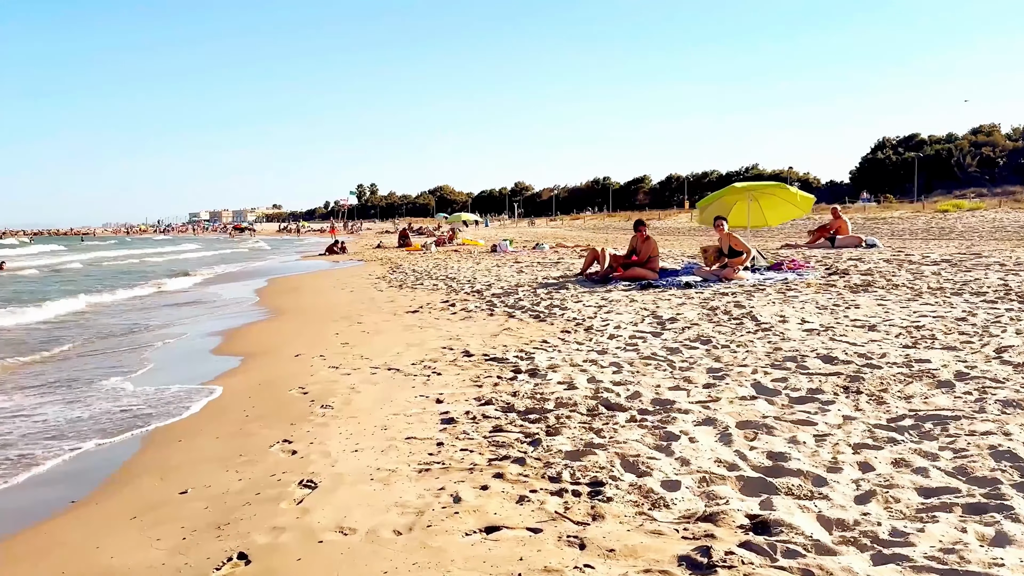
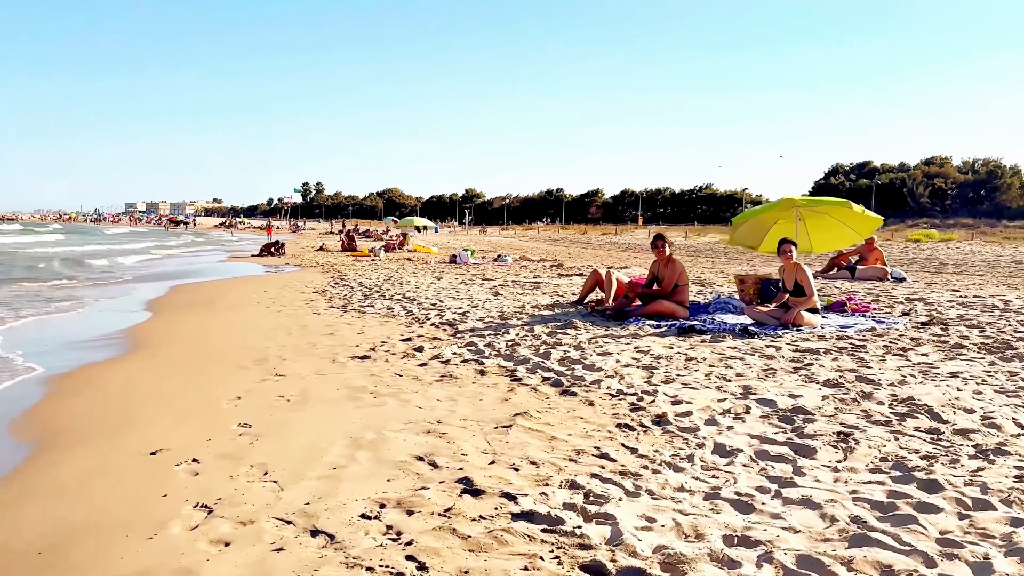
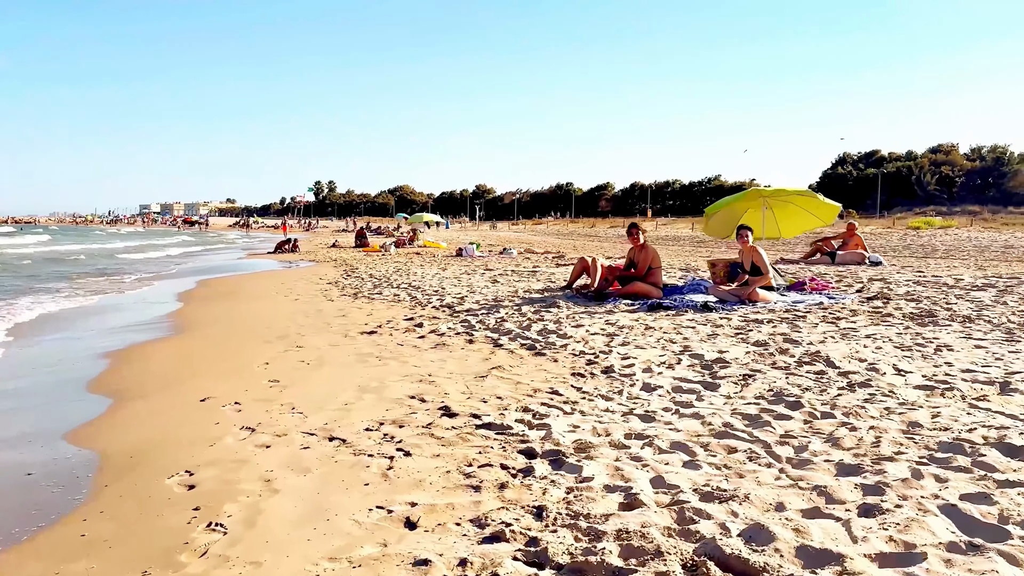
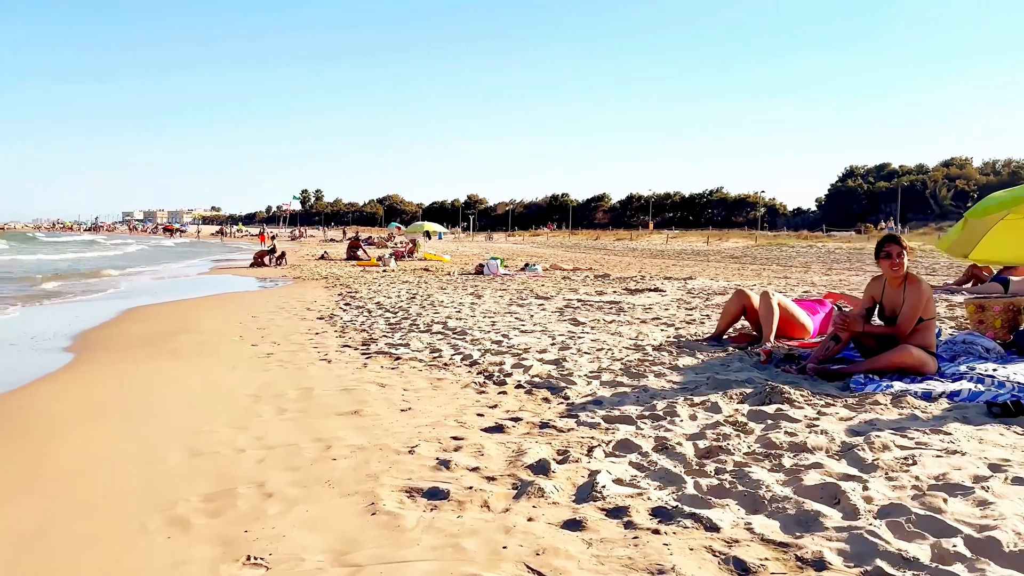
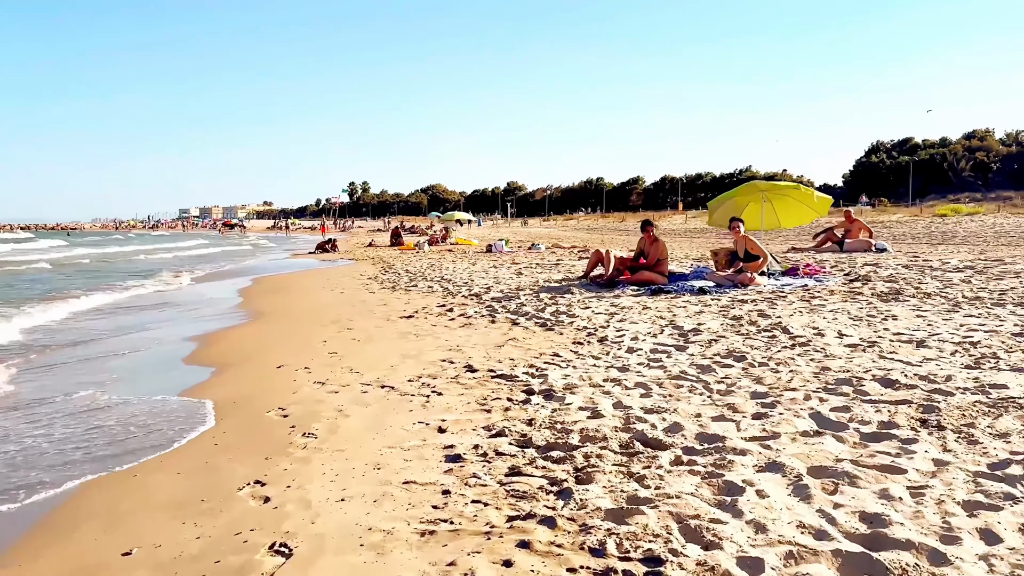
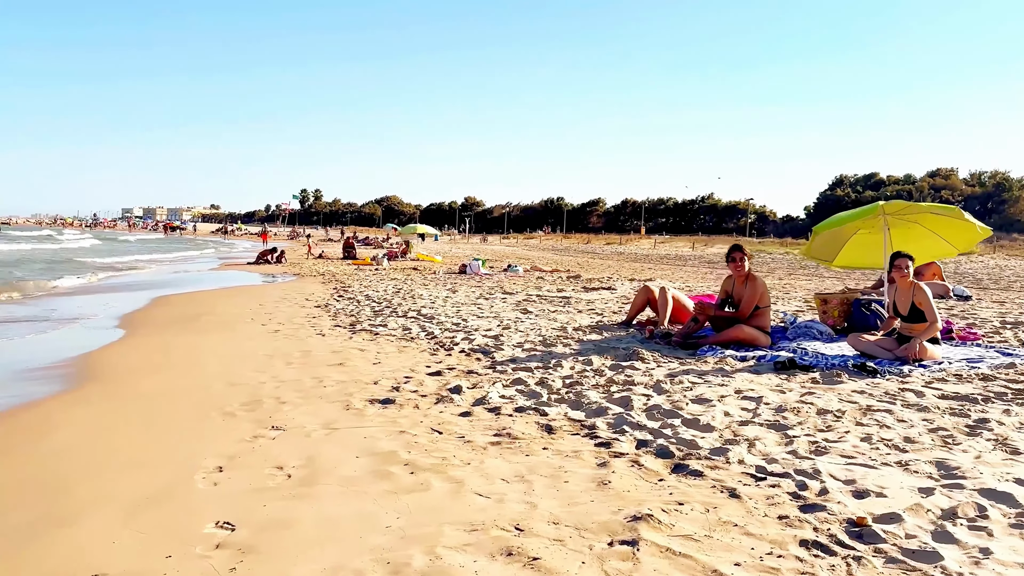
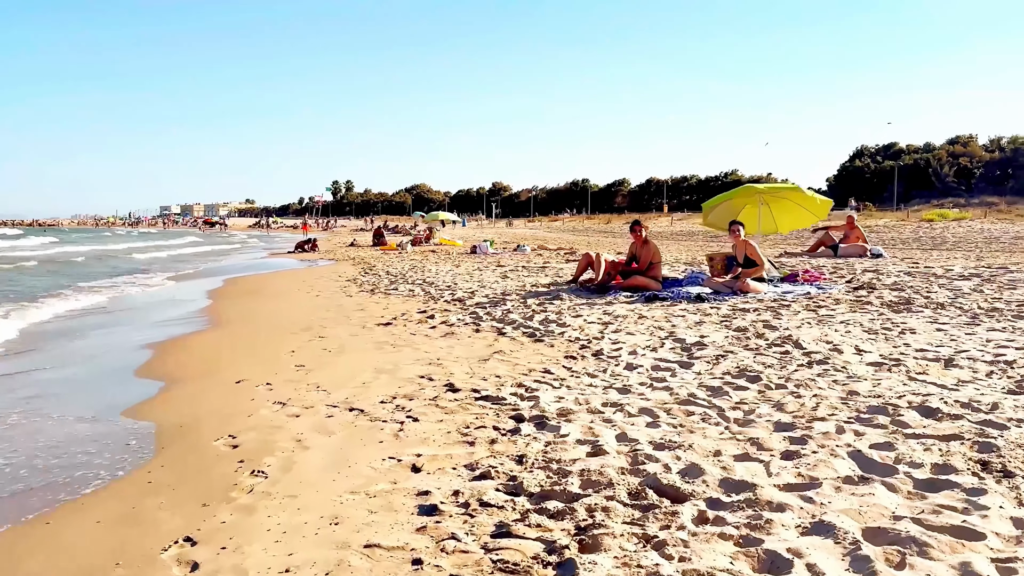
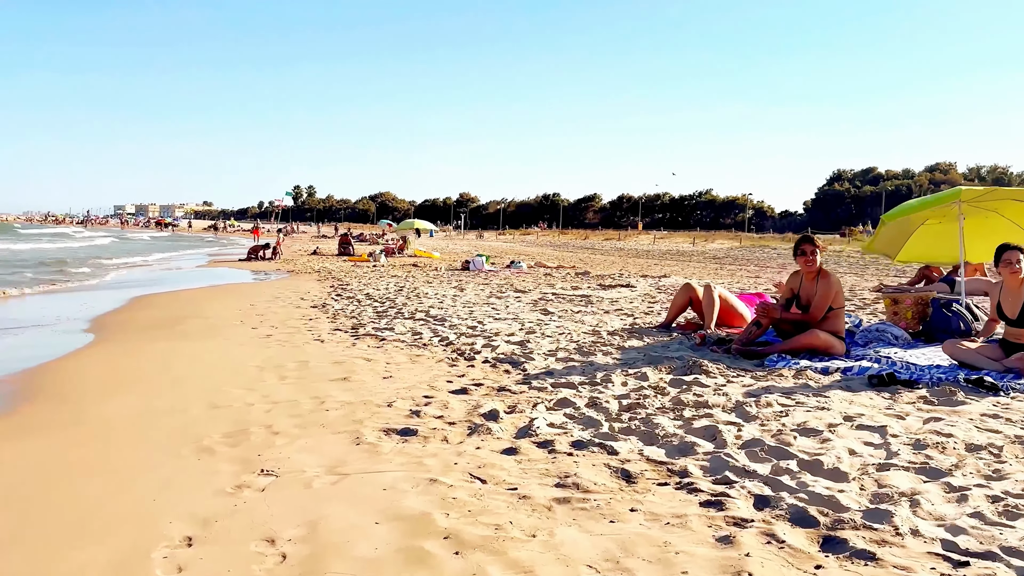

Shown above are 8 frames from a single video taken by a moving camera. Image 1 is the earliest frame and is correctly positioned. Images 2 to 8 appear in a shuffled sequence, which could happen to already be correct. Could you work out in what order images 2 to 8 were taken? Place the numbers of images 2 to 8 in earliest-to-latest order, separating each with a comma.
5, 7, 3, 2, 6, 8, 4
